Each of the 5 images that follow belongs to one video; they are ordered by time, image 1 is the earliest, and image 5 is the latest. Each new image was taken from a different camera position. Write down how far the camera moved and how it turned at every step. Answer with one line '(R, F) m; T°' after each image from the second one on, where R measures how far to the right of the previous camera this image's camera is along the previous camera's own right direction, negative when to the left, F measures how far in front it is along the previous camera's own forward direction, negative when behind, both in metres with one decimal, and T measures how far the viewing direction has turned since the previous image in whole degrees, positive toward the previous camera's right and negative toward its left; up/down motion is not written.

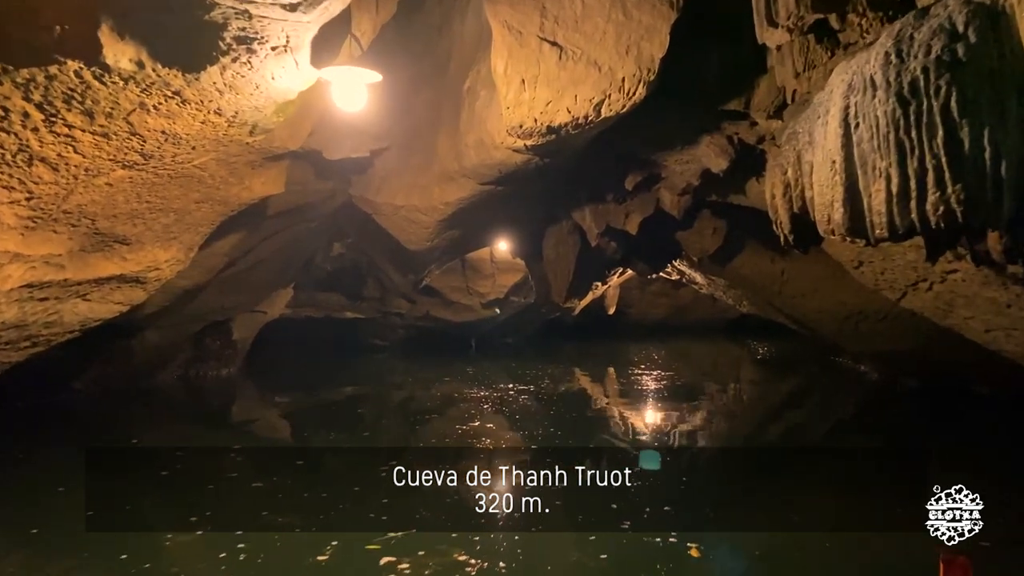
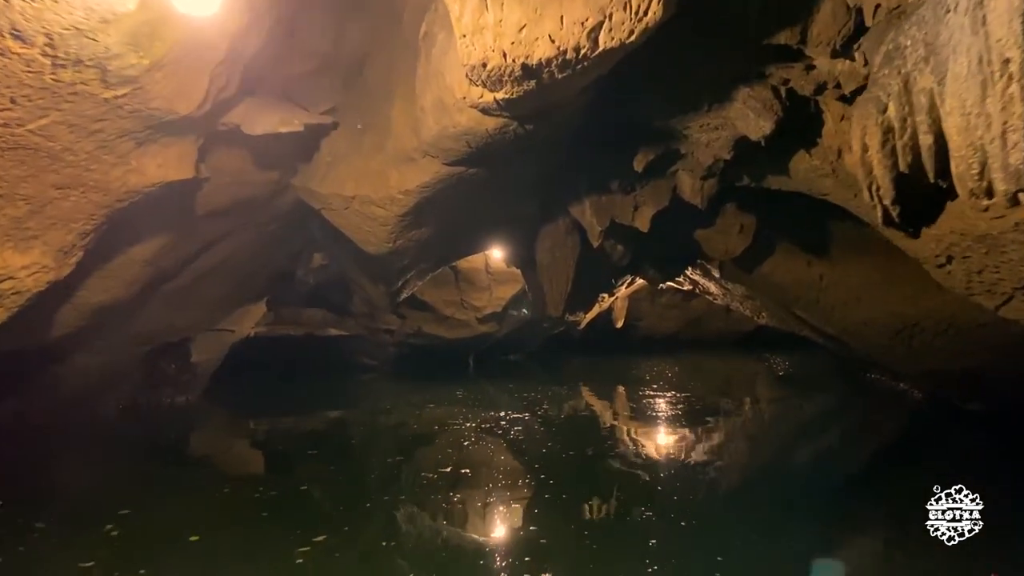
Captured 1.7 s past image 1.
(+0.1, +1.1) m; -1°
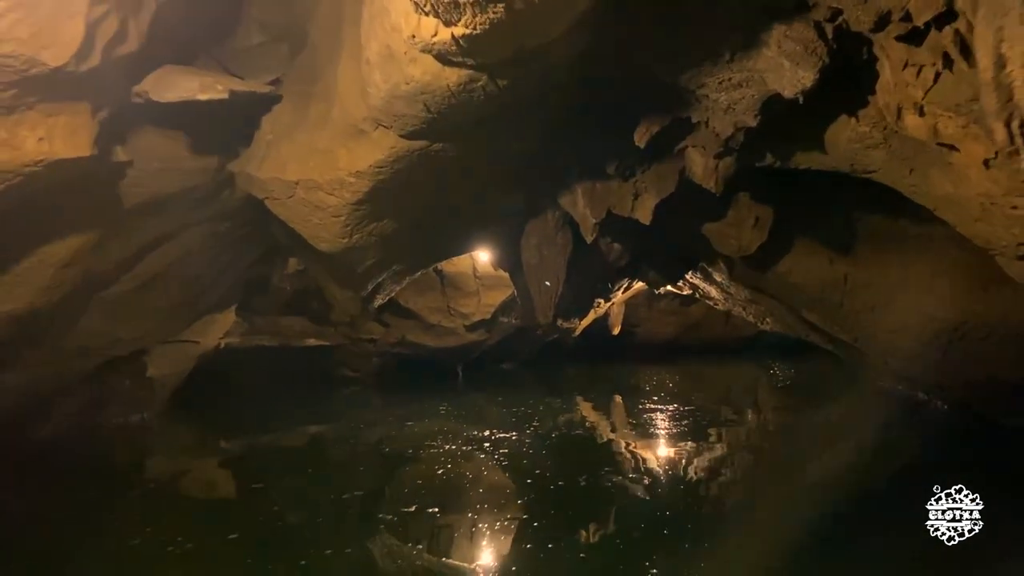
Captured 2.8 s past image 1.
(+0.1, +0.7) m; 0°
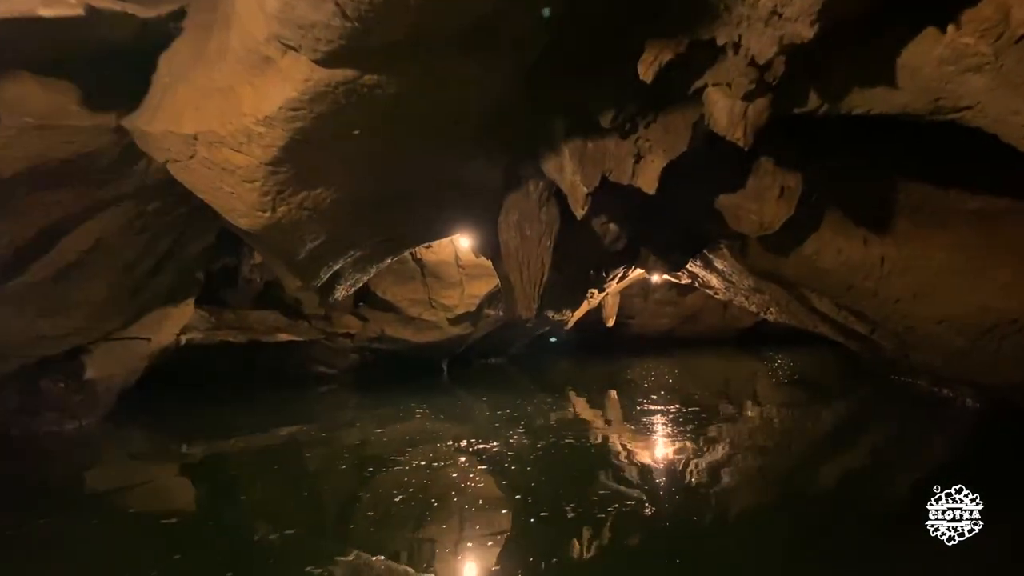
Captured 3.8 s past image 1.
(+0.1, +0.8) m; 0°
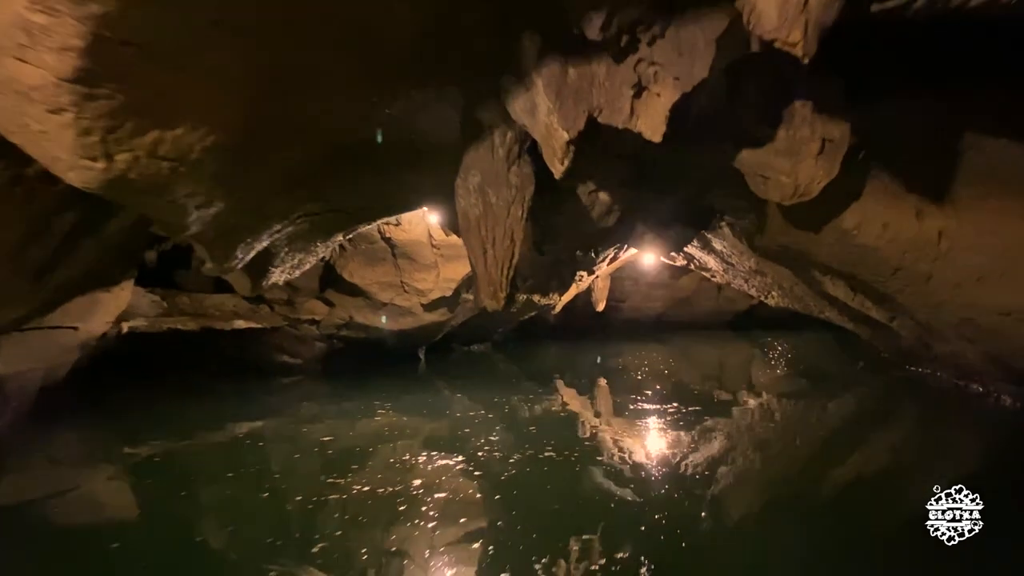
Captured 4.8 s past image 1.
(+0.1, +0.9) m; +1°
